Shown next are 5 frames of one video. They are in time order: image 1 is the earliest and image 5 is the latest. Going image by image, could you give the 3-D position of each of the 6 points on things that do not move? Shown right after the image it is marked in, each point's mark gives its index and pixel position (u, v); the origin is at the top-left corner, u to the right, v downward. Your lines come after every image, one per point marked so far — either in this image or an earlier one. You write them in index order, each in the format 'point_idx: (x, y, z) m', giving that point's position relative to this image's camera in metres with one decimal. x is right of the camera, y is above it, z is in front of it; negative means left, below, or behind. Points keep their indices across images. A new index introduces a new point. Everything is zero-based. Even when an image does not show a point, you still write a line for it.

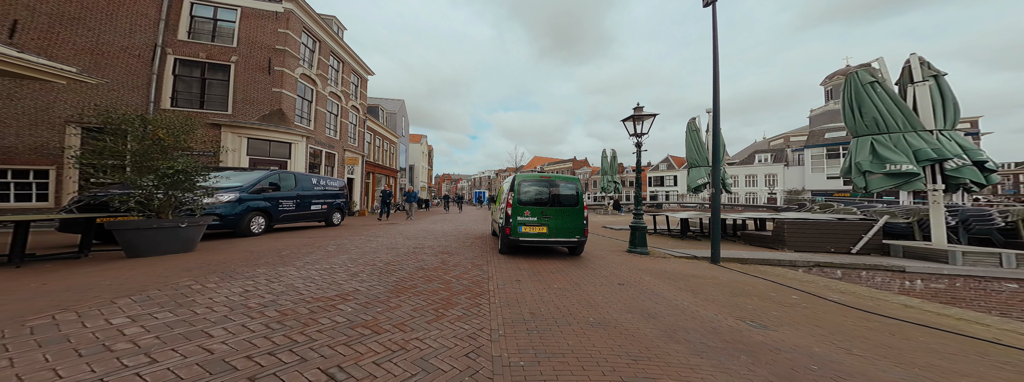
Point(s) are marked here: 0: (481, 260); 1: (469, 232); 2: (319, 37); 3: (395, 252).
0: (-0.6, -1.4, +5.3) m
1: (-1.6, -1.6, +10.6) m
2: (-11.5, +9.2, +16.6) m
3: (-2.4, -1.3, +5.7) m
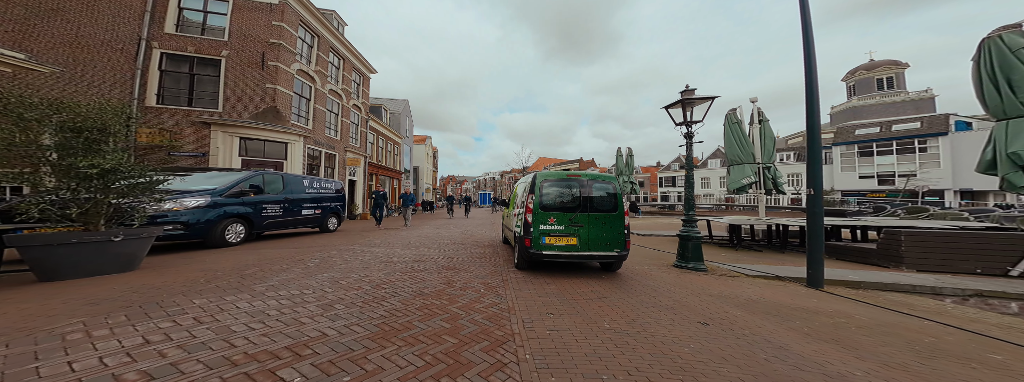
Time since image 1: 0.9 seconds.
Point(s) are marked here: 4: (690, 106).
0: (-0.2, -1.4, +4.3) m
1: (-1.2, -1.7, +9.6) m
2: (-11.0, +9.0, +15.8) m
3: (-2.1, -1.3, +4.7) m
4: (+3.0, +1.3, +4.5) m
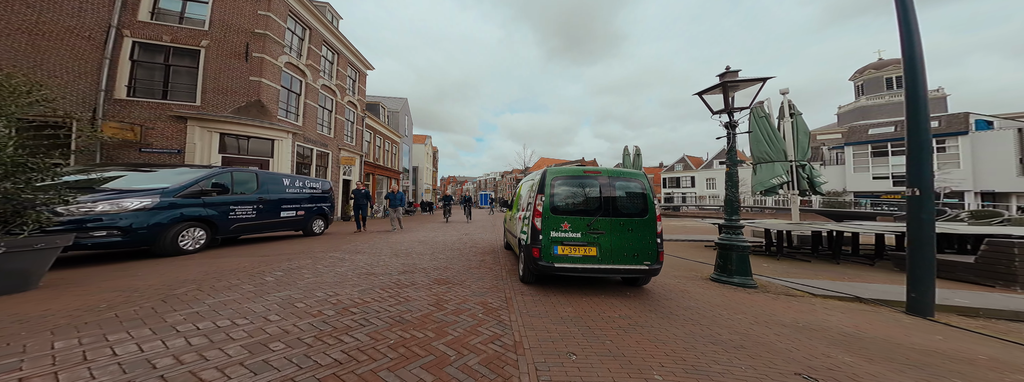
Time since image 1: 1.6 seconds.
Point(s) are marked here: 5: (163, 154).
0: (-0.2, -1.4, +3.5) m
1: (-1.2, -1.7, +8.7) m
2: (-10.9, +9.0, +15.0) m
3: (-2.0, -1.3, +3.9) m
4: (+3.0, +1.4, +3.7) m
5: (-12.0, +1.3, +9.5) m
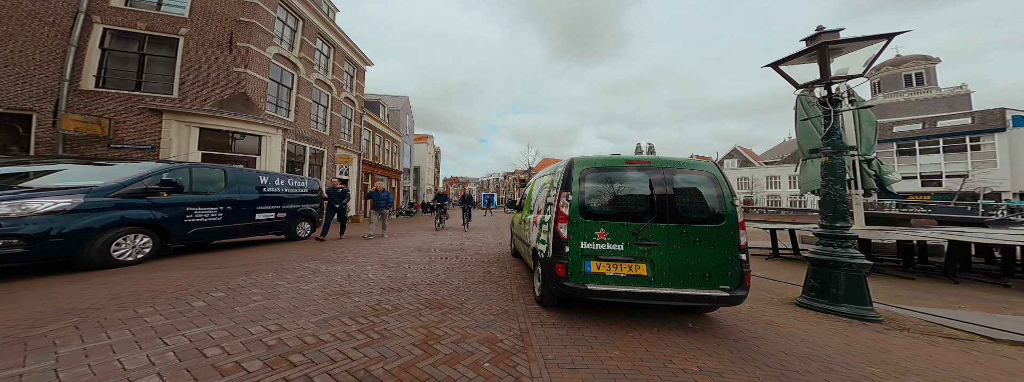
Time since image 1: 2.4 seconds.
0: (0.0, -1.3, +2.5) m
1: (-0.9, -1.7, +7.8) m
2: (-10.7, +8.9, +14.2) m
3: (-1.8, -1.2, +2.9) m
4: (+3.2, +1.4, +2.8) m
5: (-11.8, +1.3, +8.6) m
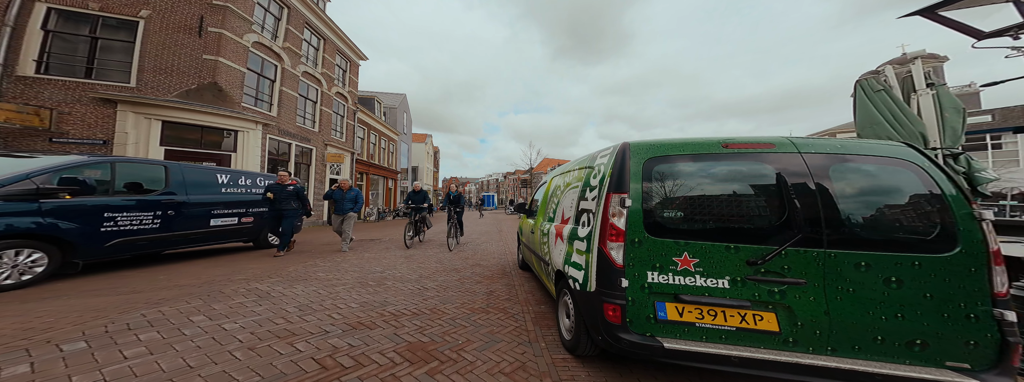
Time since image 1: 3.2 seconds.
0: (+0.1, -1.3, +1.4) m
1: (-0.8, -1.7, +6.7) m
2: (-10.7, +8.8, +13.2) m
3: (-1.7, -1.2, +1.9) m
4: (+3.3, +1.4, +1.8) m
5: (-11.7, +1.2, +7.5) m
